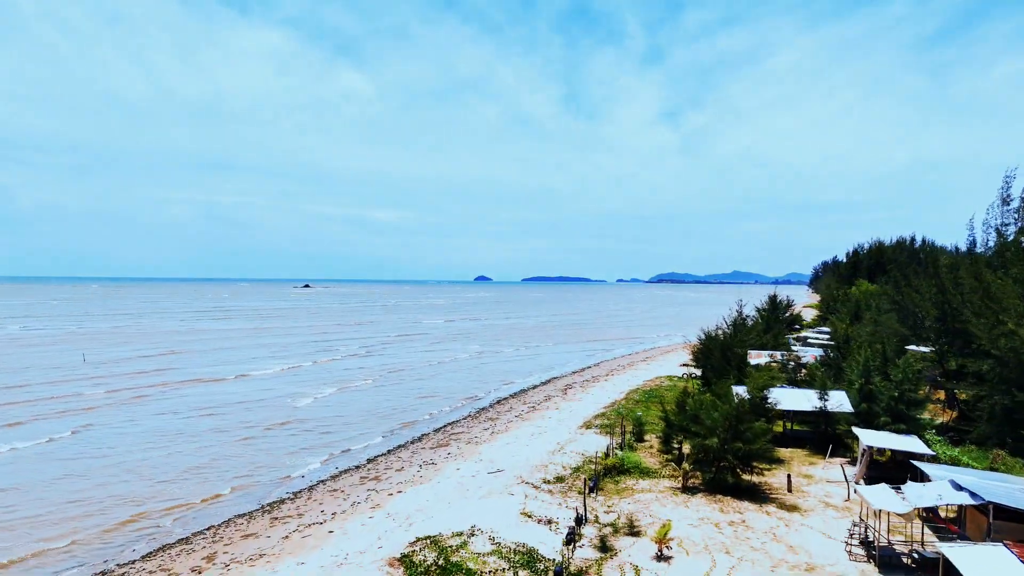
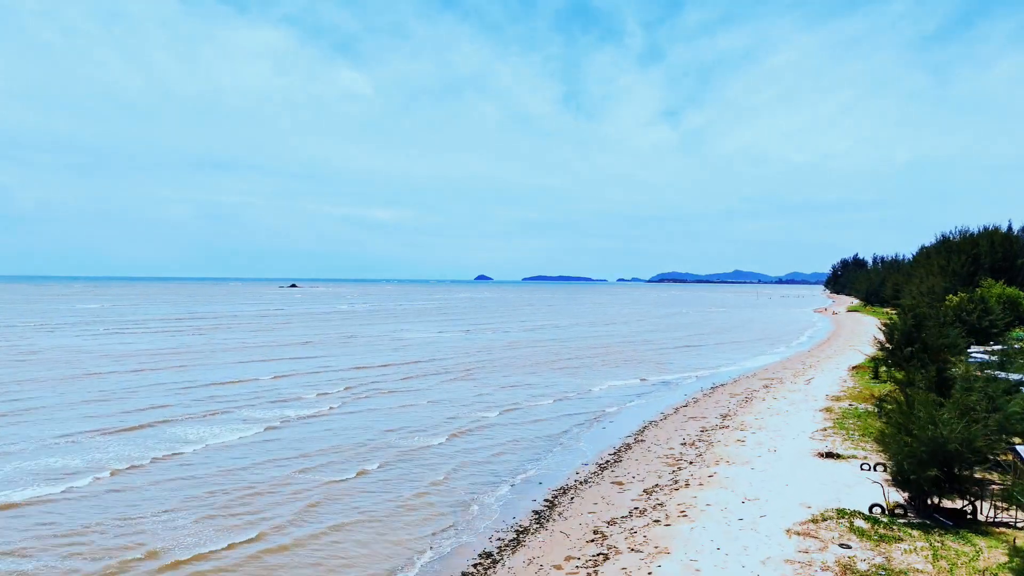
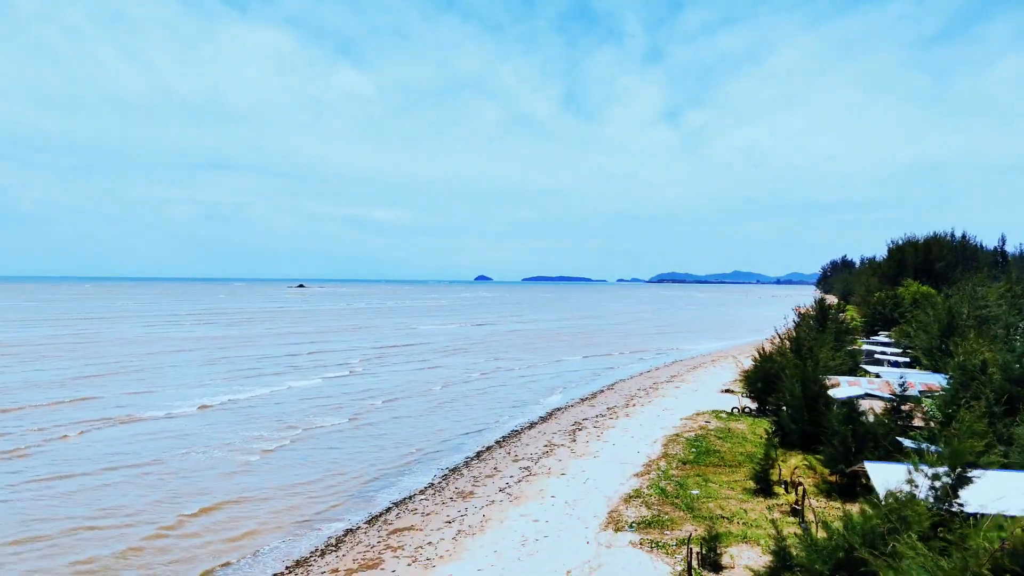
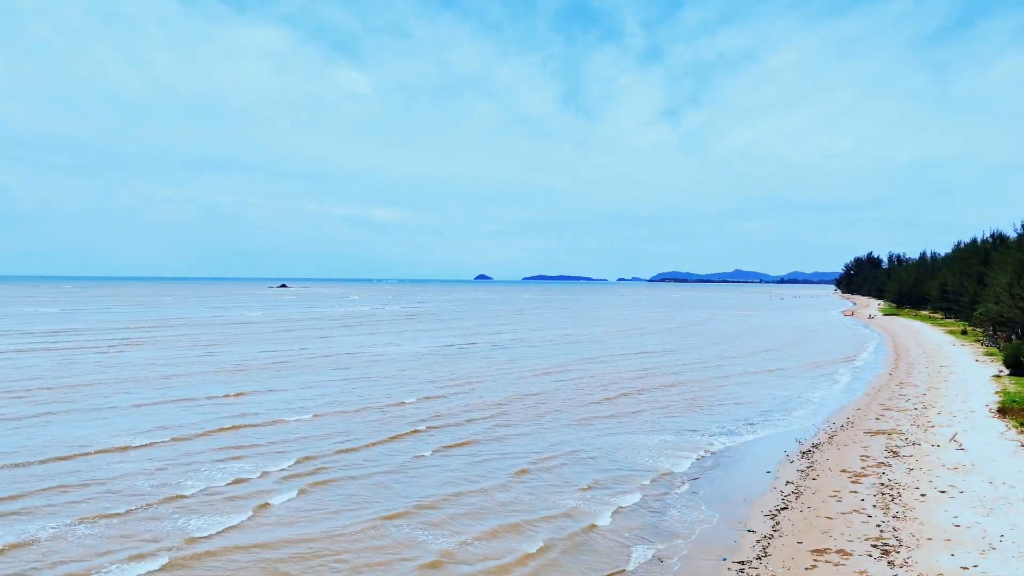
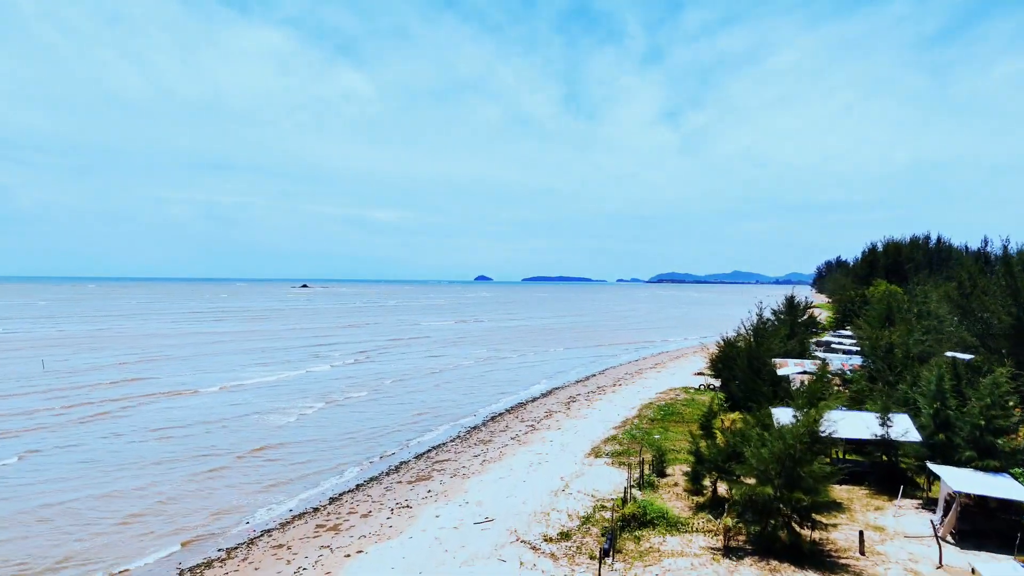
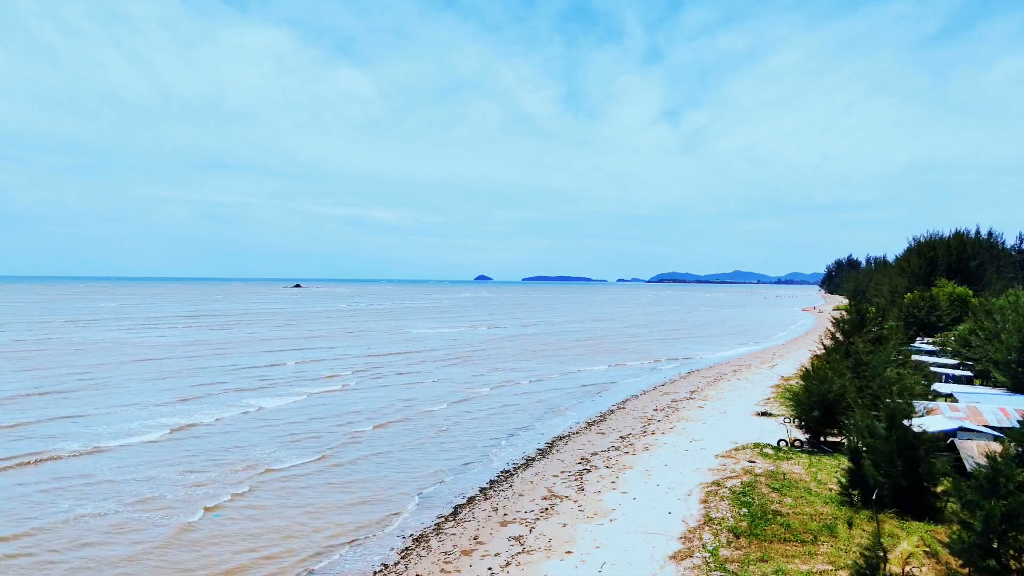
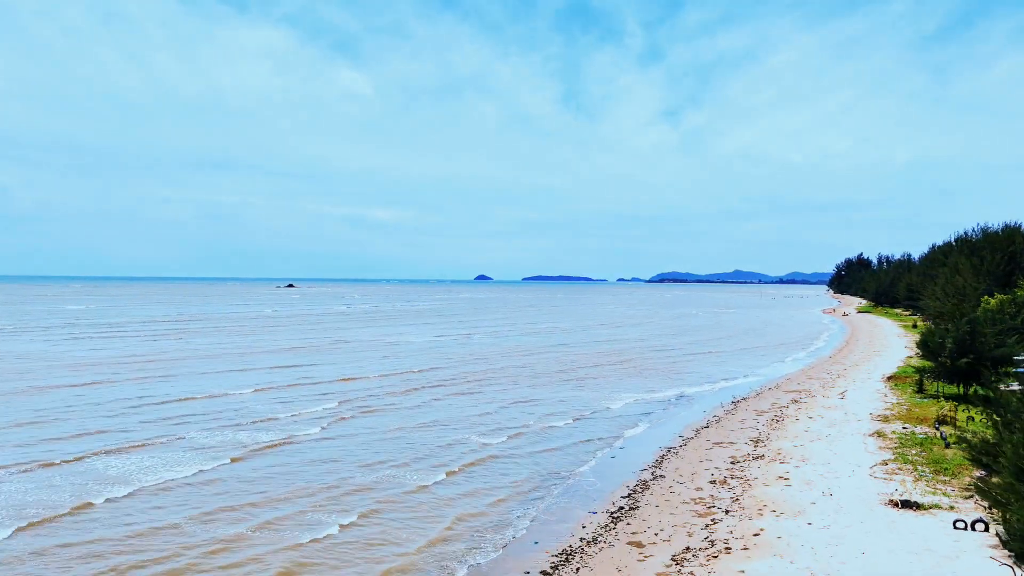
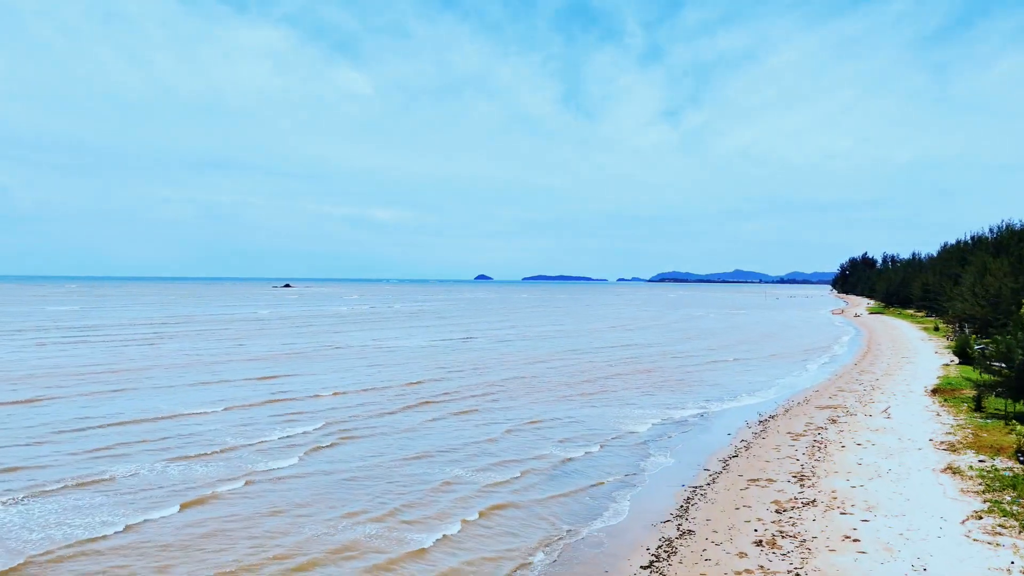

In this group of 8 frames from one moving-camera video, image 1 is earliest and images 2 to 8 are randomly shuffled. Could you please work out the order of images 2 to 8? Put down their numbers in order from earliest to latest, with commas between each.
5, 3, 6, 2, 7, 8, 4
